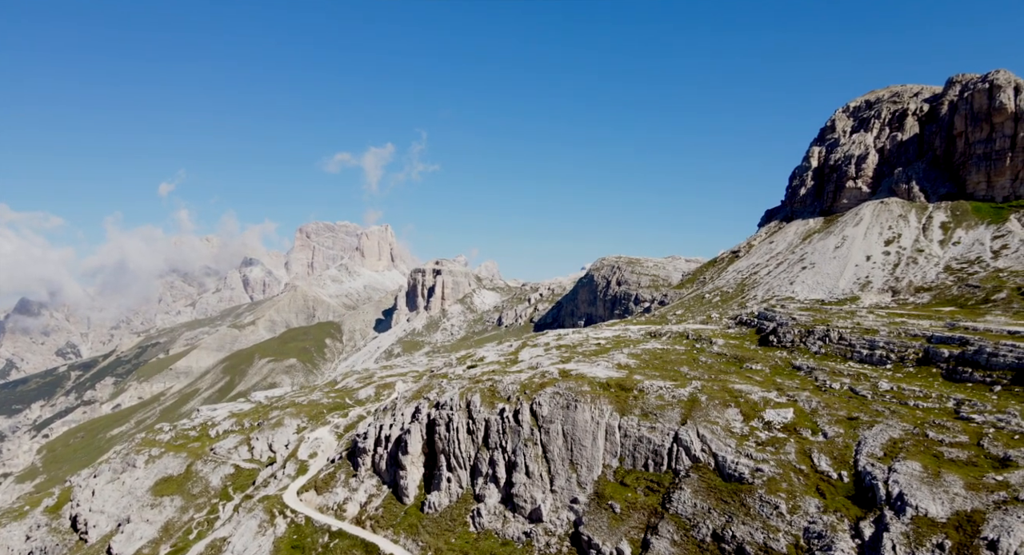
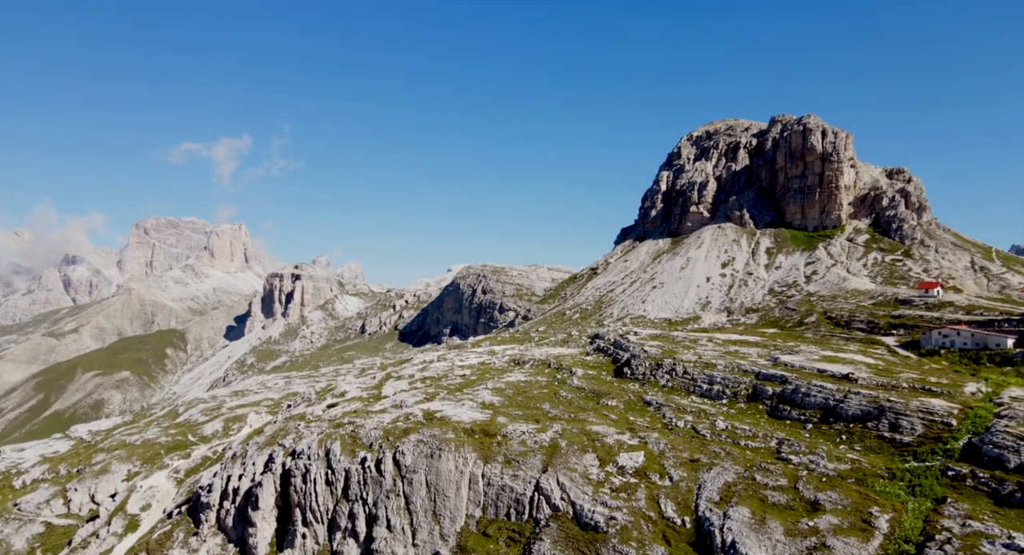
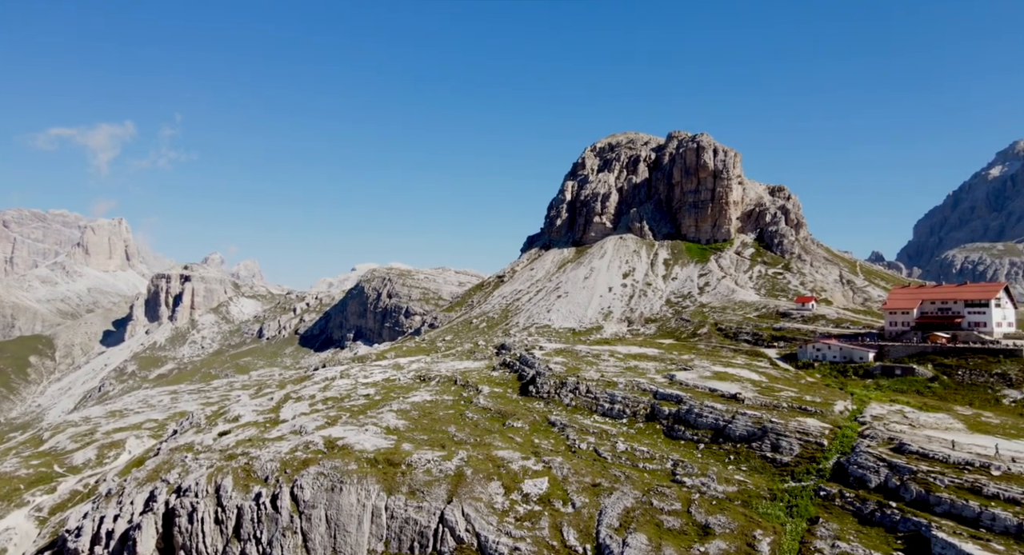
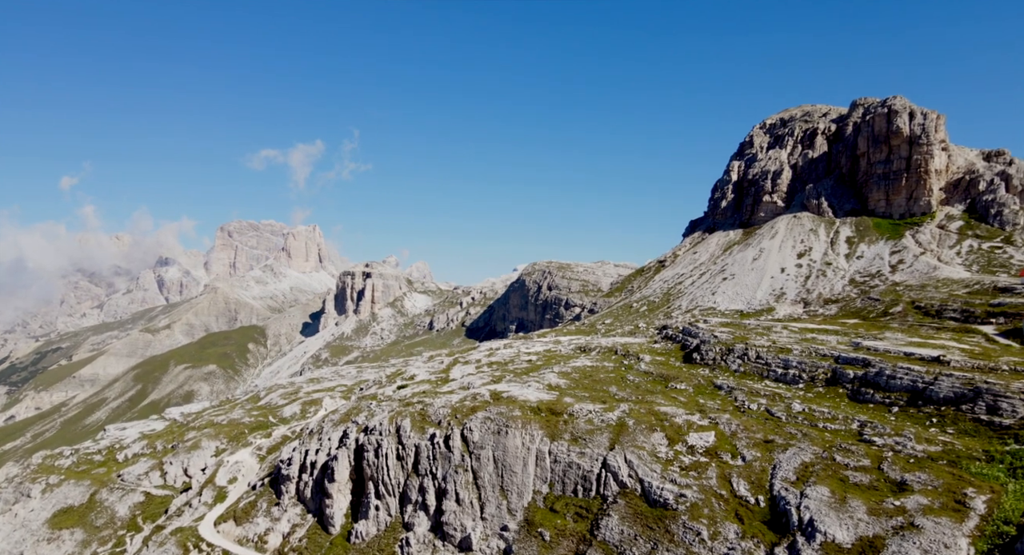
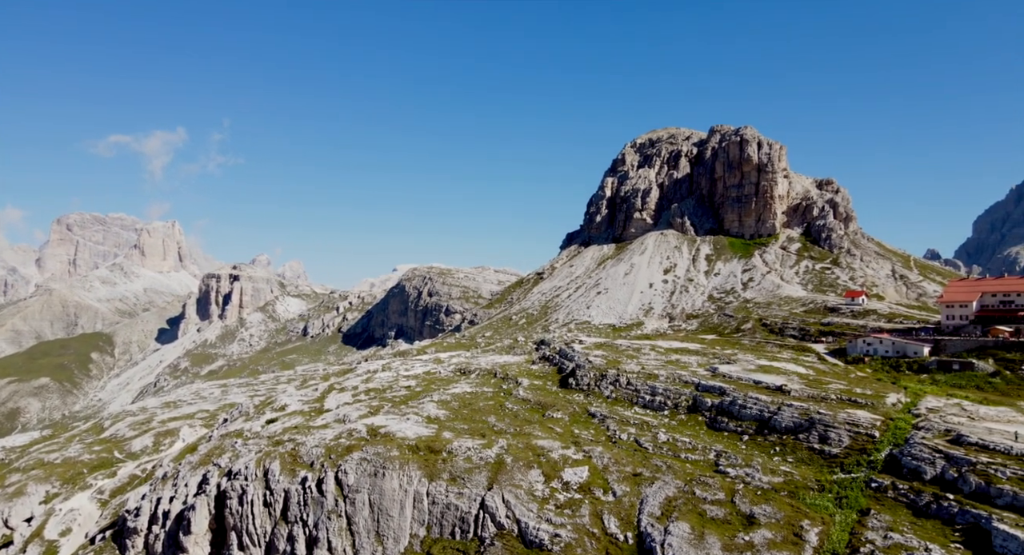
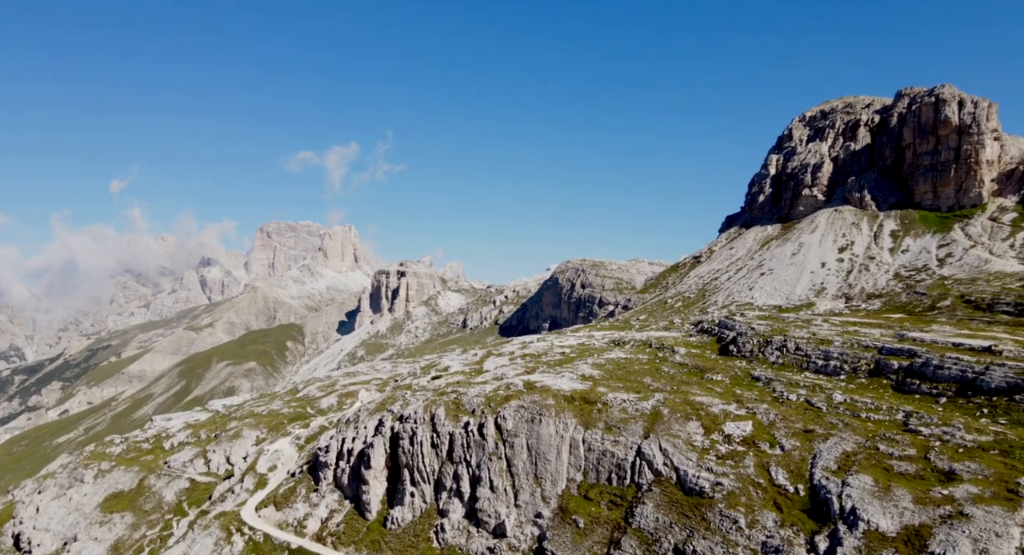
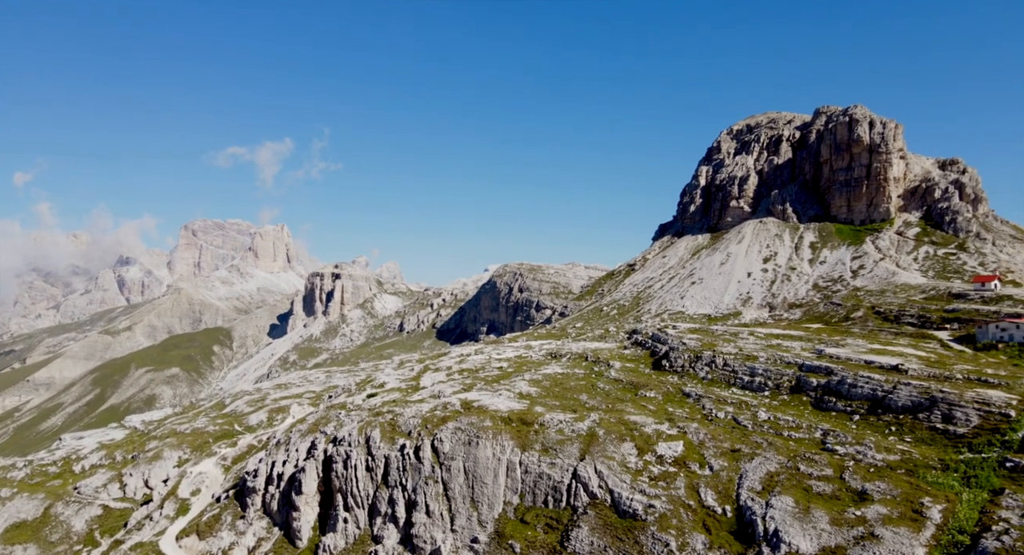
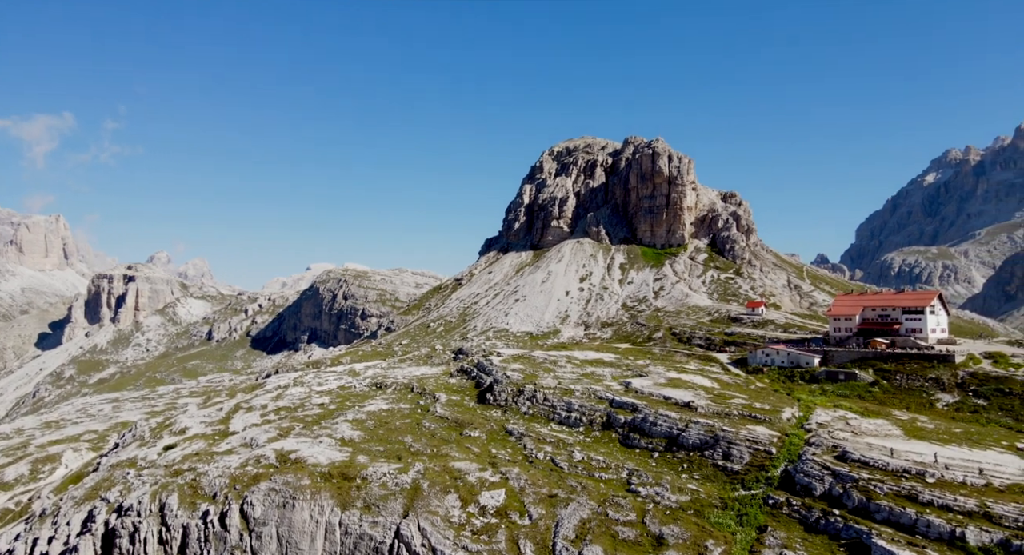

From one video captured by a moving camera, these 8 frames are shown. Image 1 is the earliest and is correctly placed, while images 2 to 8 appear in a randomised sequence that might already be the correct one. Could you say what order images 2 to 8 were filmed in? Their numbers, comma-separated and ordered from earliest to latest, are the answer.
6, 4, 7, 2, 5, 3, 8
